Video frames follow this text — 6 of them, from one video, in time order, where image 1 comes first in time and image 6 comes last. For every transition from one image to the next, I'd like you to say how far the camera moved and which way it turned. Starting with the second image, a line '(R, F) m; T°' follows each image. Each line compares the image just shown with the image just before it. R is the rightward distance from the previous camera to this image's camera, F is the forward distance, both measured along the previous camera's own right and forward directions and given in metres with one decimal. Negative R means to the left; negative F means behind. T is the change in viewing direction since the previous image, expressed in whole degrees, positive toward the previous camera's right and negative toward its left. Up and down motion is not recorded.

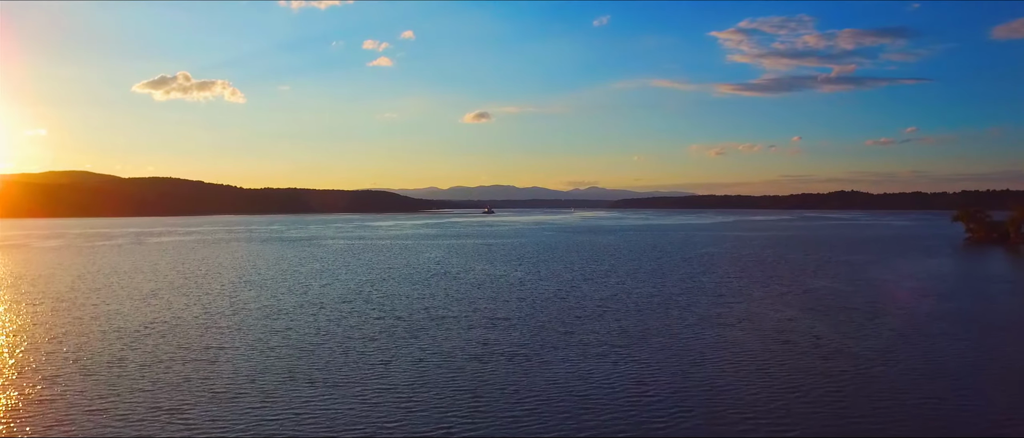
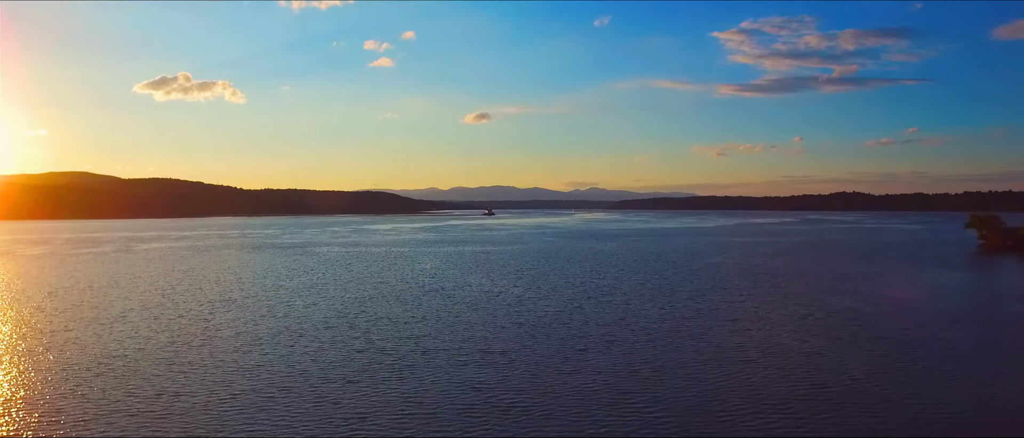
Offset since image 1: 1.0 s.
(+0.1, +1.3) m; 0°
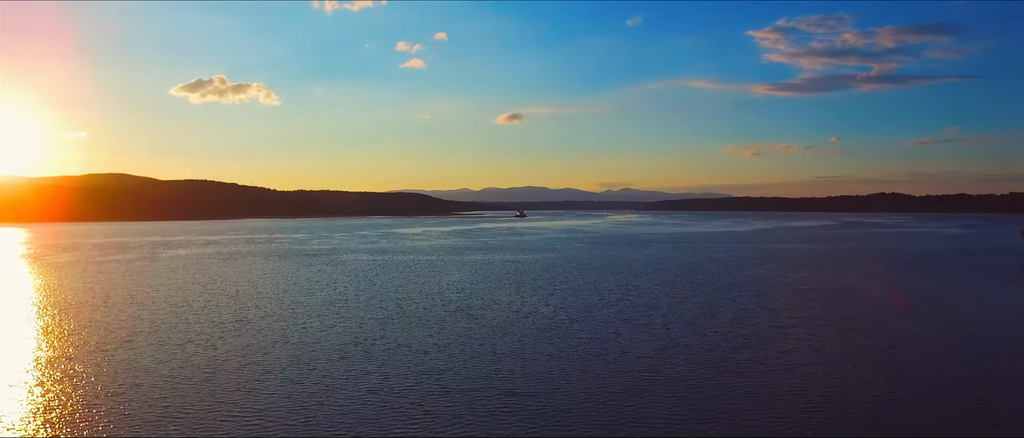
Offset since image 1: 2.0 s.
(0.0, +1.4) m; -2°
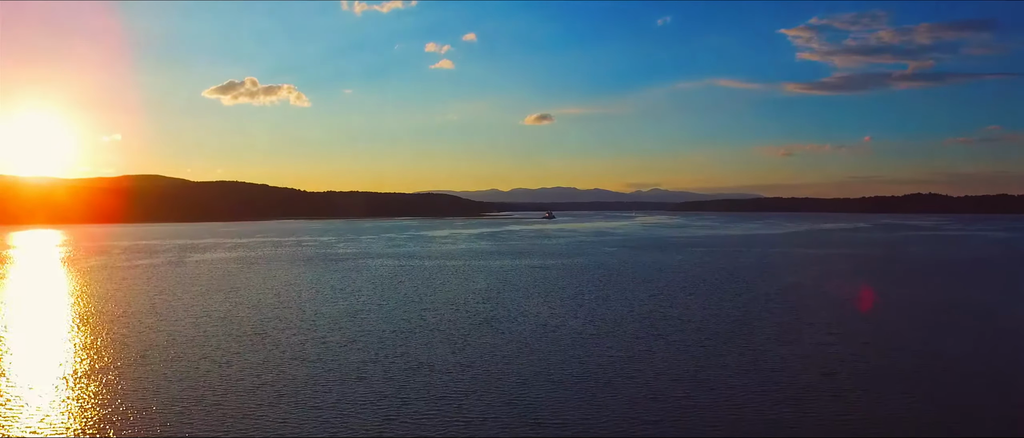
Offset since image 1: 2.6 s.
(0.0, +0.9) m; -2°
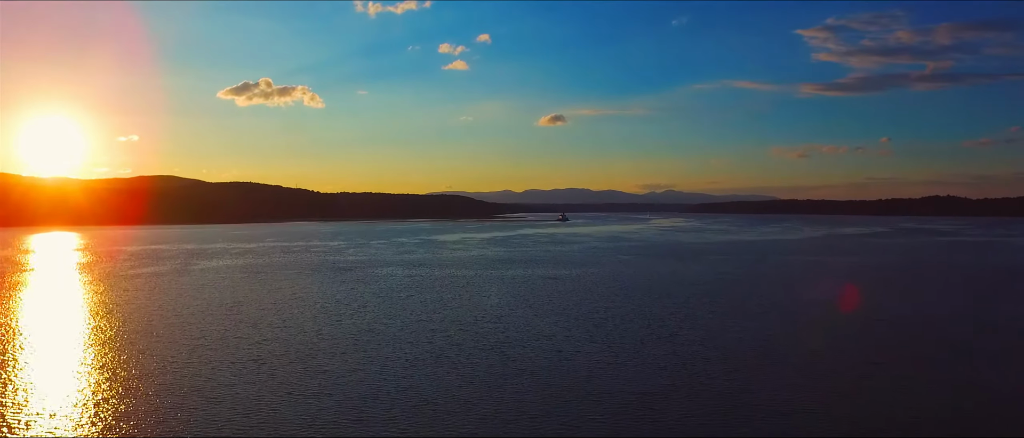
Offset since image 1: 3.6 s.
(0.0, +1.3) m; -1°
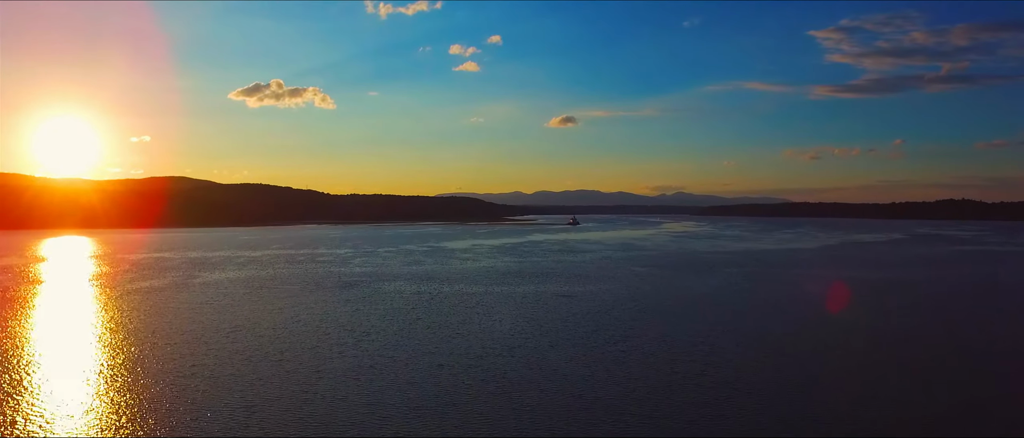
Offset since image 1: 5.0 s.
(-0.1, +1.5) m; -1°
